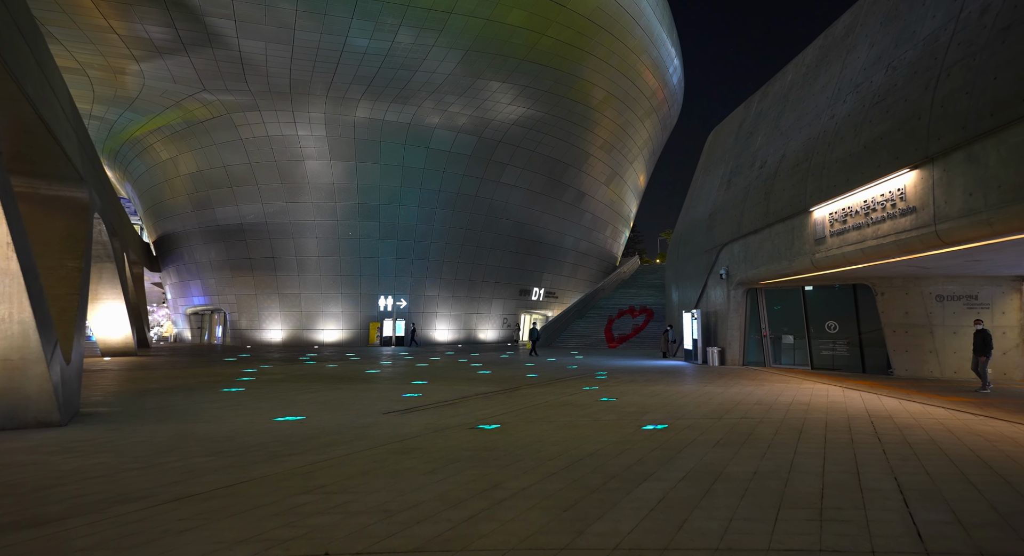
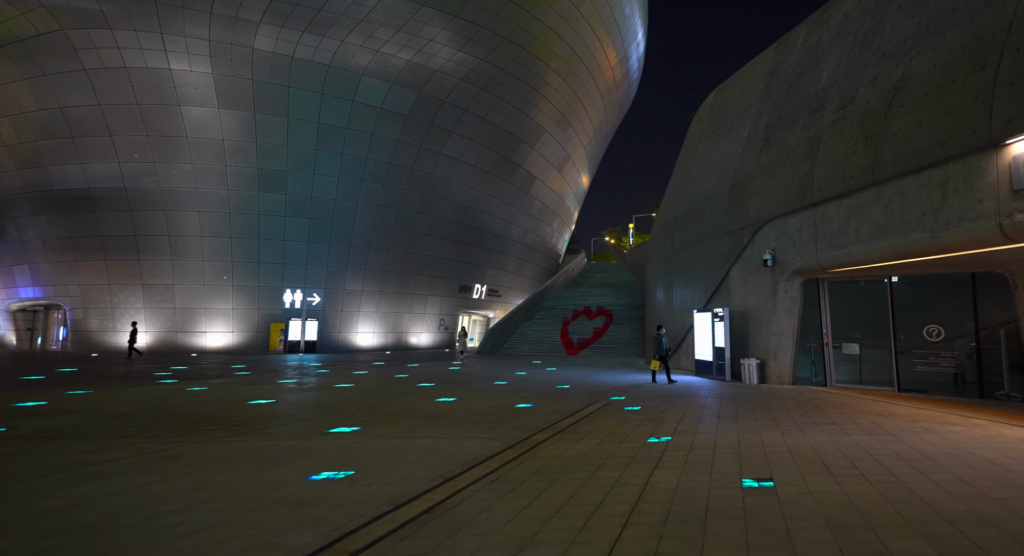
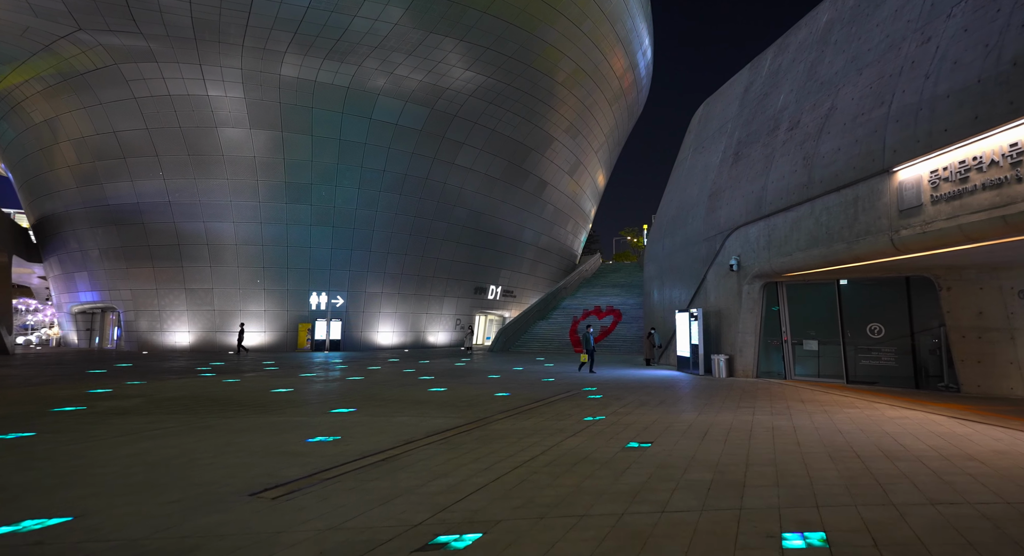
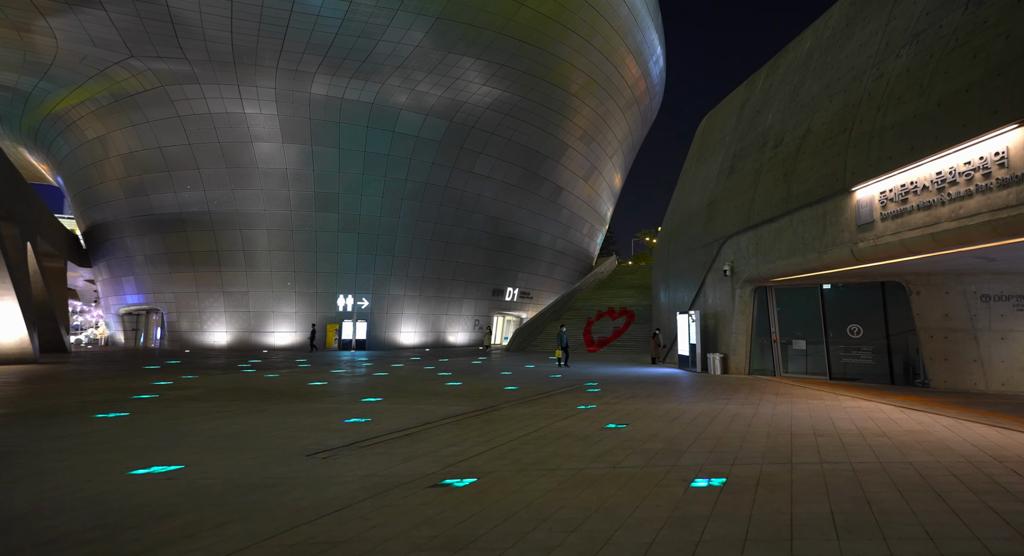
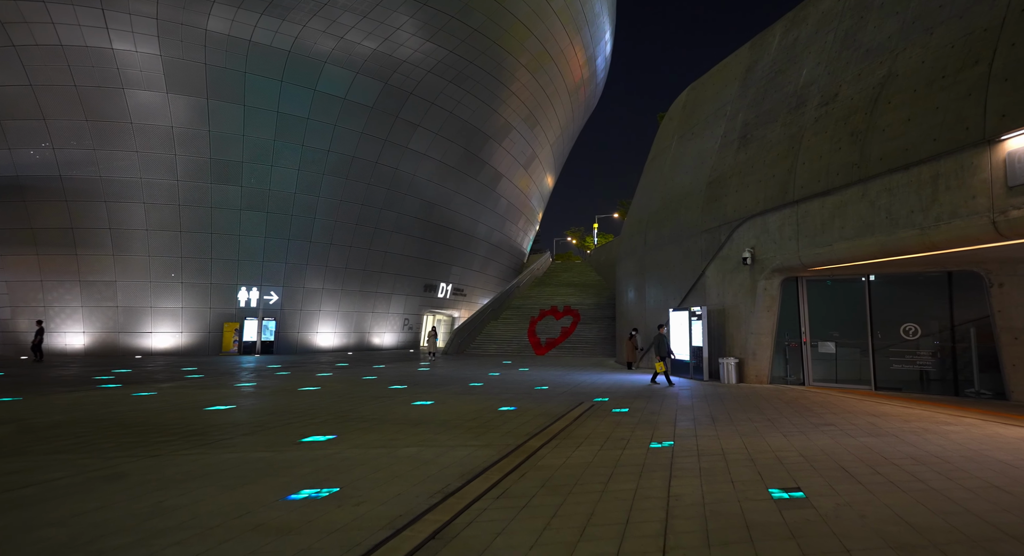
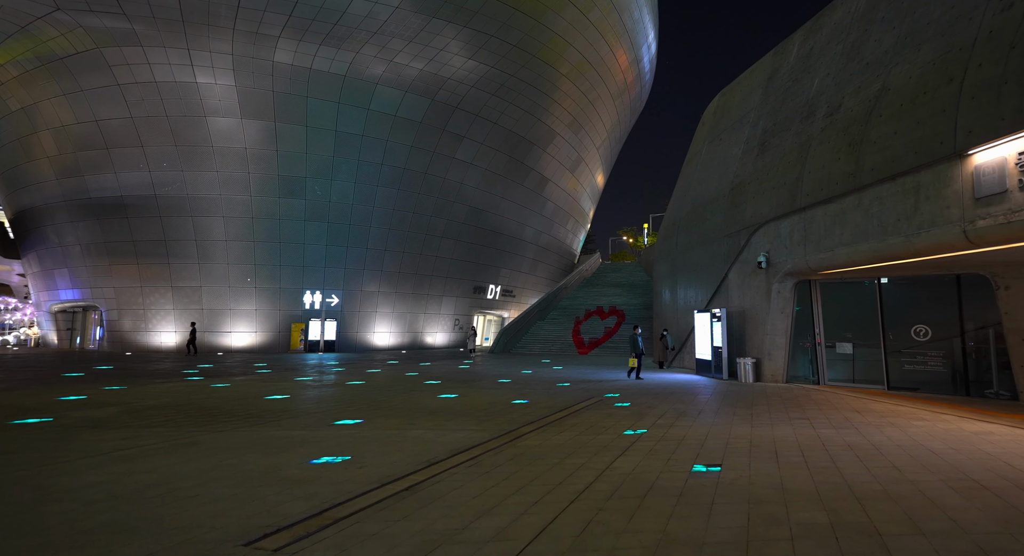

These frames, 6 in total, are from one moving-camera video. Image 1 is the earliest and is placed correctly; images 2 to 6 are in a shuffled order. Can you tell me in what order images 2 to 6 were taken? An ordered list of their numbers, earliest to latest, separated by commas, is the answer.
4, 3, 6, 2, 5
